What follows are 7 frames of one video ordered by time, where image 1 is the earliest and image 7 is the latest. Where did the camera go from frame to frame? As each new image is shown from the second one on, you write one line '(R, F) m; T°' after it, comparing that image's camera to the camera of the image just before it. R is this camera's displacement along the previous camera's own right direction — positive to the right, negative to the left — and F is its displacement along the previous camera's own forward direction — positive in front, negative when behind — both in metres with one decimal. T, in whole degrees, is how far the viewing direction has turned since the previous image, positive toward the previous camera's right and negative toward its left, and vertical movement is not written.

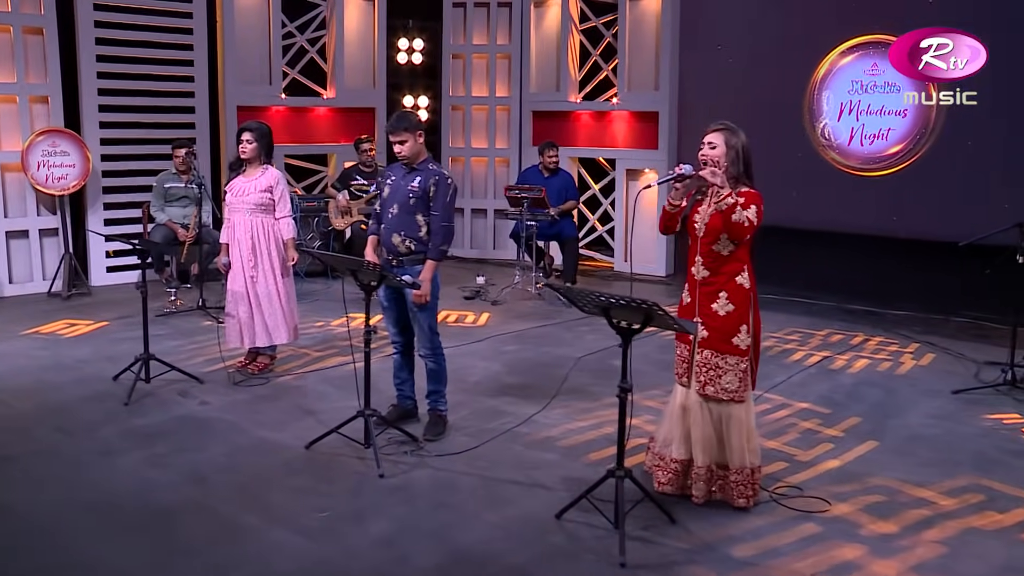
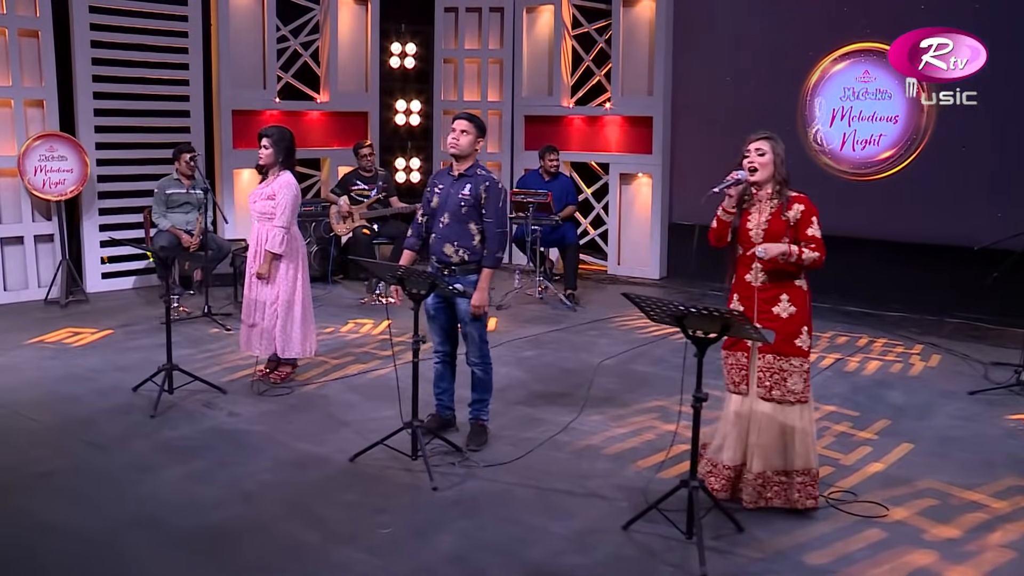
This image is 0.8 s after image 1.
(-0.4, 0.0) m; +2°
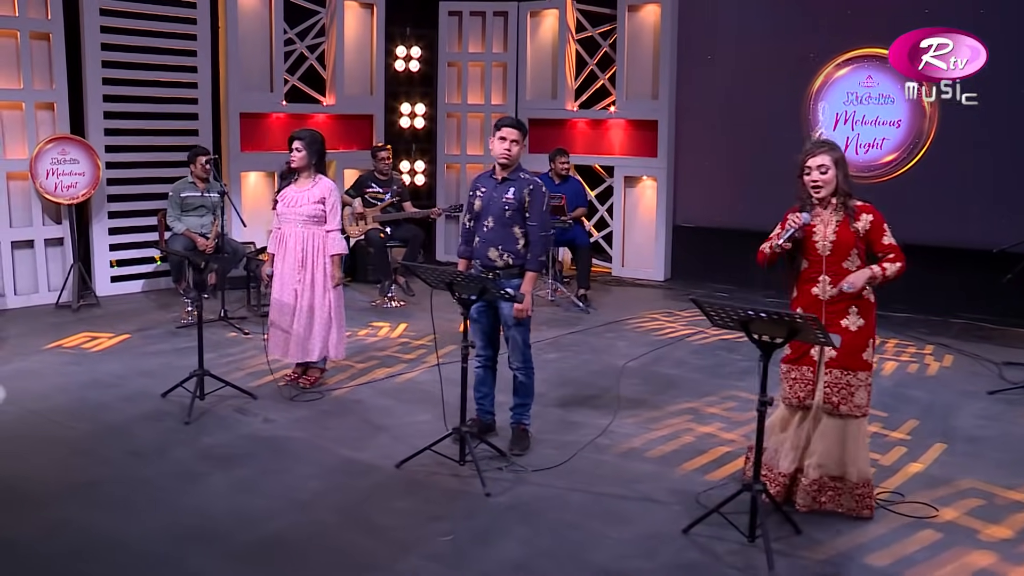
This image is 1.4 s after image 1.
(-0.3, 0.0) m; +1°
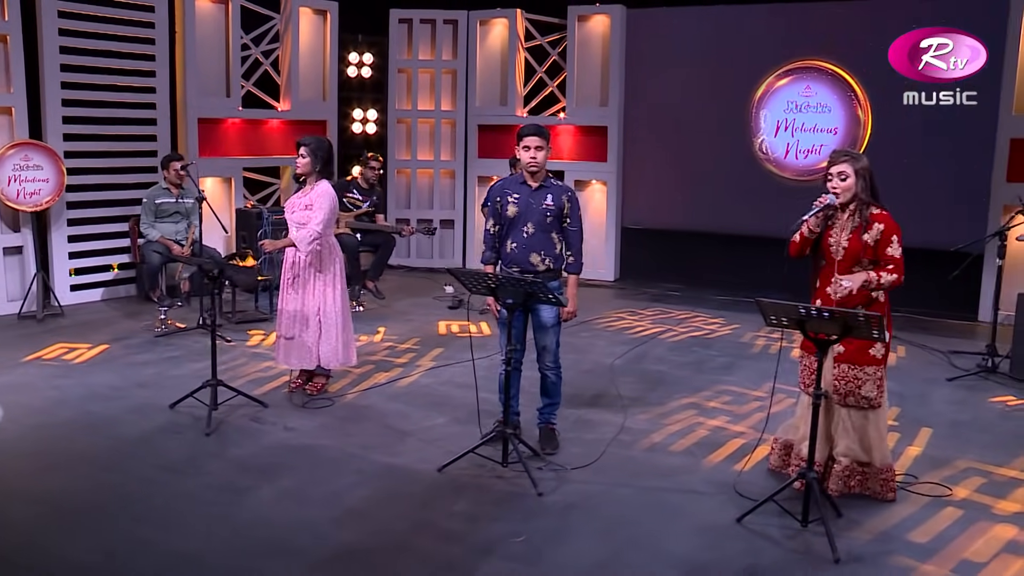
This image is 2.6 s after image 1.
(-0.6, -0.1) m; +6°
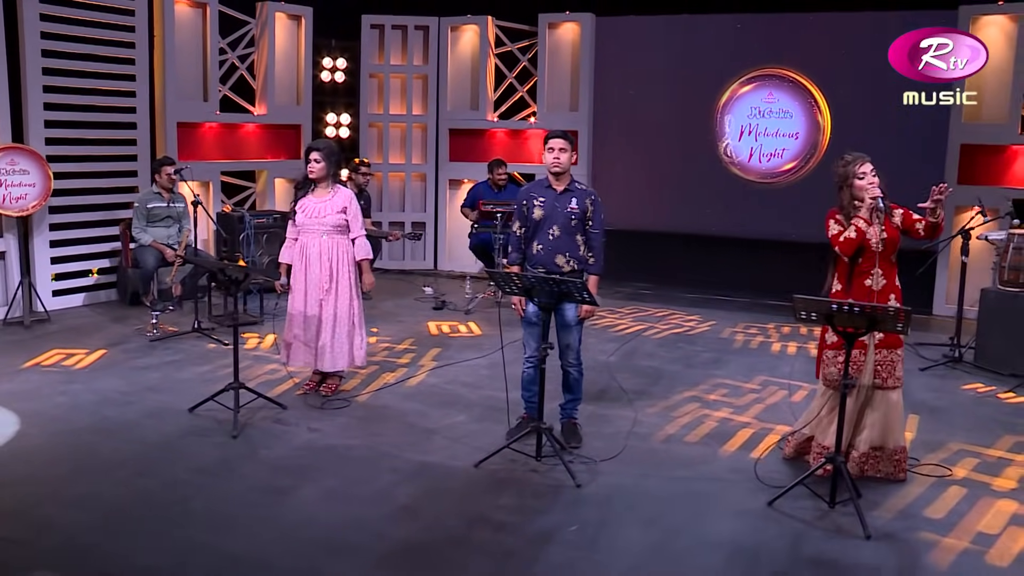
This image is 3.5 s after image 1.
(-0.4, -0.2) m; +4°
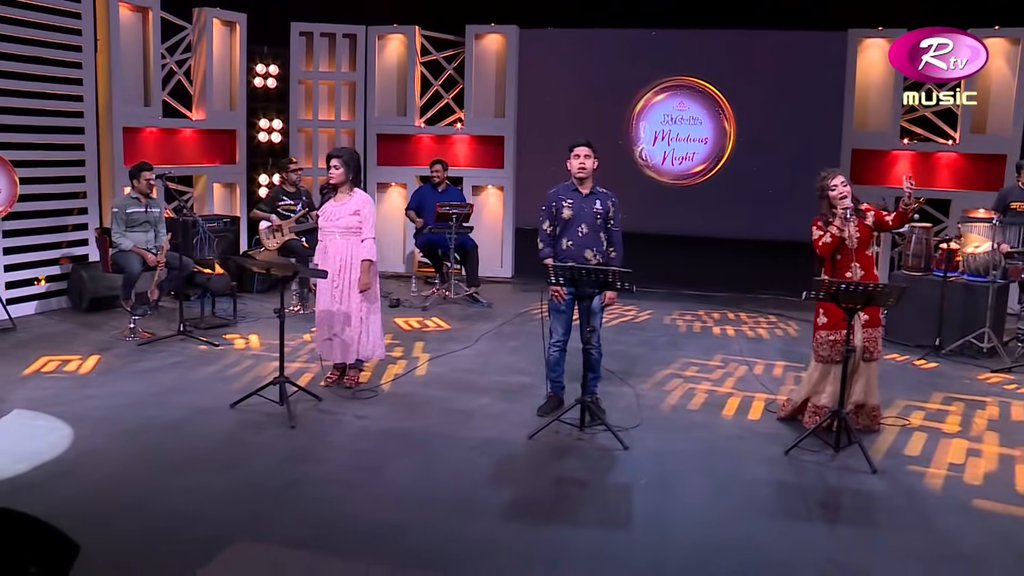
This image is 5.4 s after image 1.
(-1.0, -0.5) m; +10°
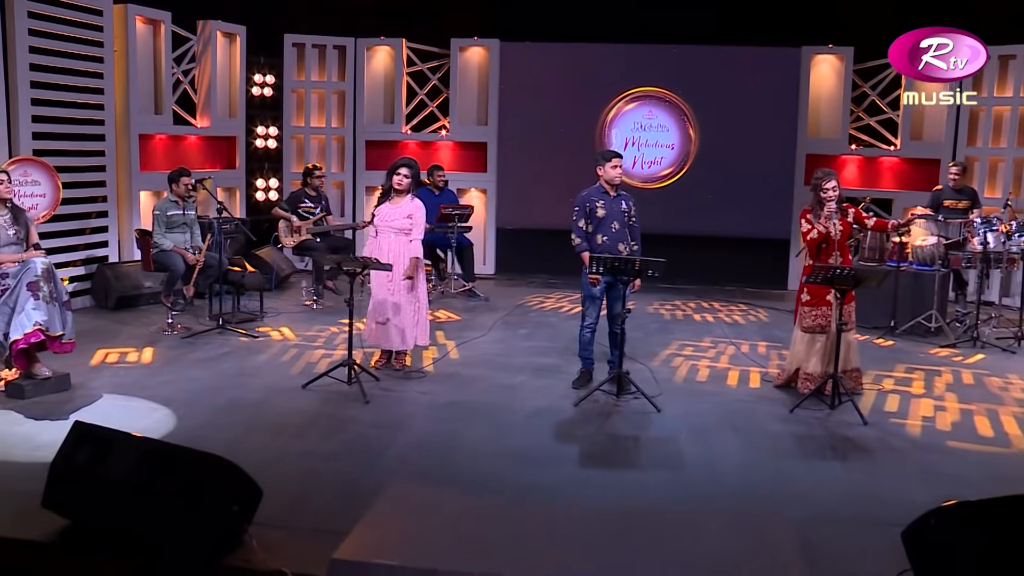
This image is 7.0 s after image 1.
(-0.7, -0.8) m; +5°
